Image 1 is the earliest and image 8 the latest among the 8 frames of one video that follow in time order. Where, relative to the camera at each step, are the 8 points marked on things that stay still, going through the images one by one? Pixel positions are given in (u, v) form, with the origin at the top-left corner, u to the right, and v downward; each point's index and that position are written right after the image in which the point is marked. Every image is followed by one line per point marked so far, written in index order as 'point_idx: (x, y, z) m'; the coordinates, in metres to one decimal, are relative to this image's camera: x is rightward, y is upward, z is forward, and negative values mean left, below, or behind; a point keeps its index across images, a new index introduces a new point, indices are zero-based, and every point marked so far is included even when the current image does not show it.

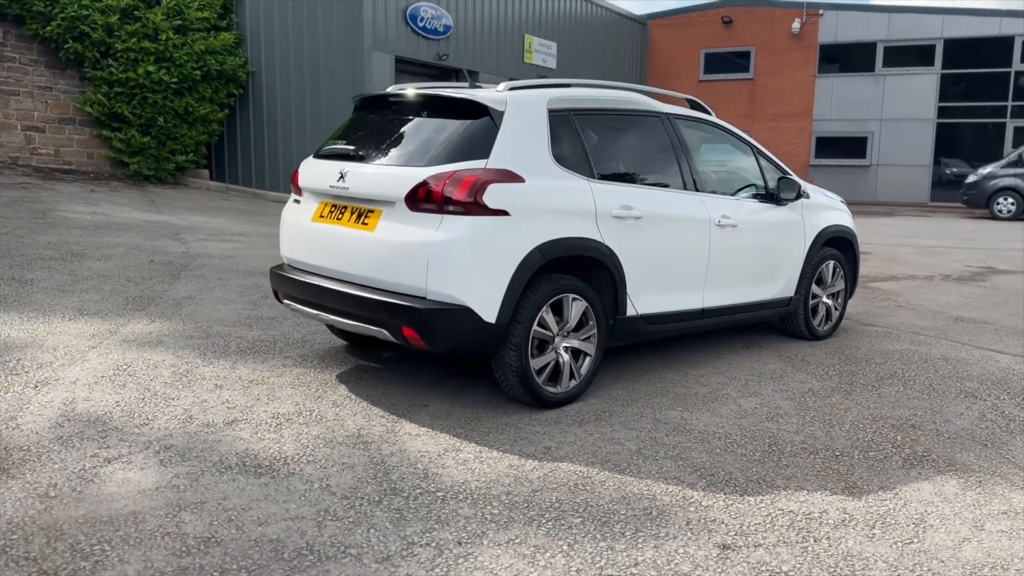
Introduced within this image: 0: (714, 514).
0: (+0.8, -0.9, +3.4) m
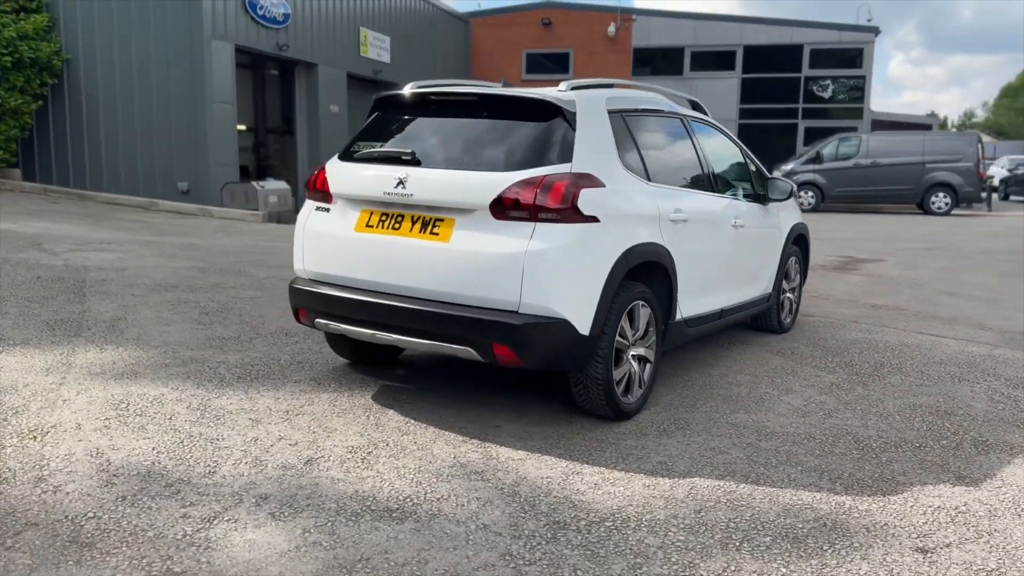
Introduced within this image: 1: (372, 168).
0: (+1.5, -0.9, +3.5) m
1: (-0.7, +0.6, +4.4) m
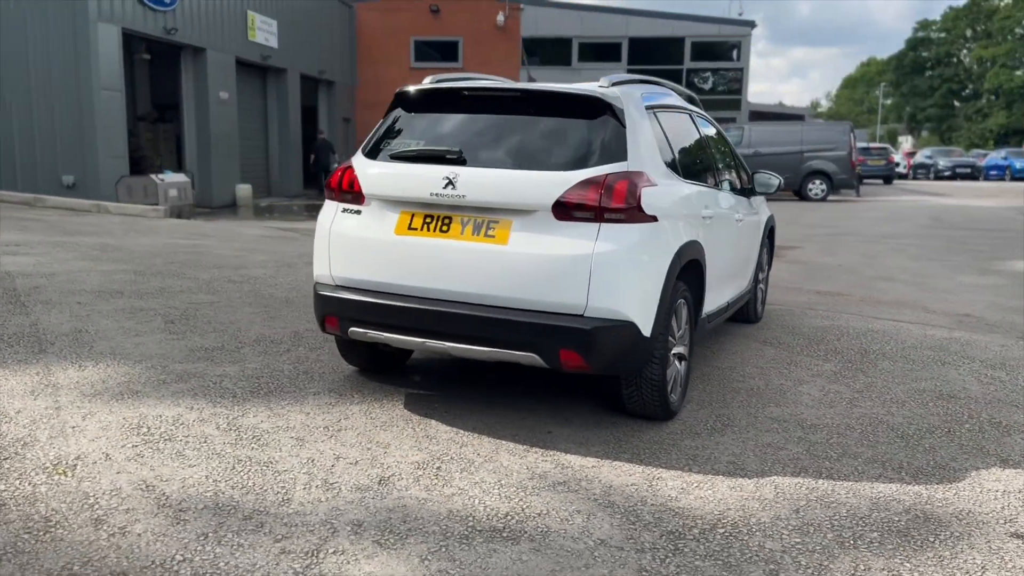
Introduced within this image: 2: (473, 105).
0: (+1.9, -0.9, +3.6) m
1: (-0.4, +0.6, +4.2) m
2: (-0.2, +0.9, +4.5) m
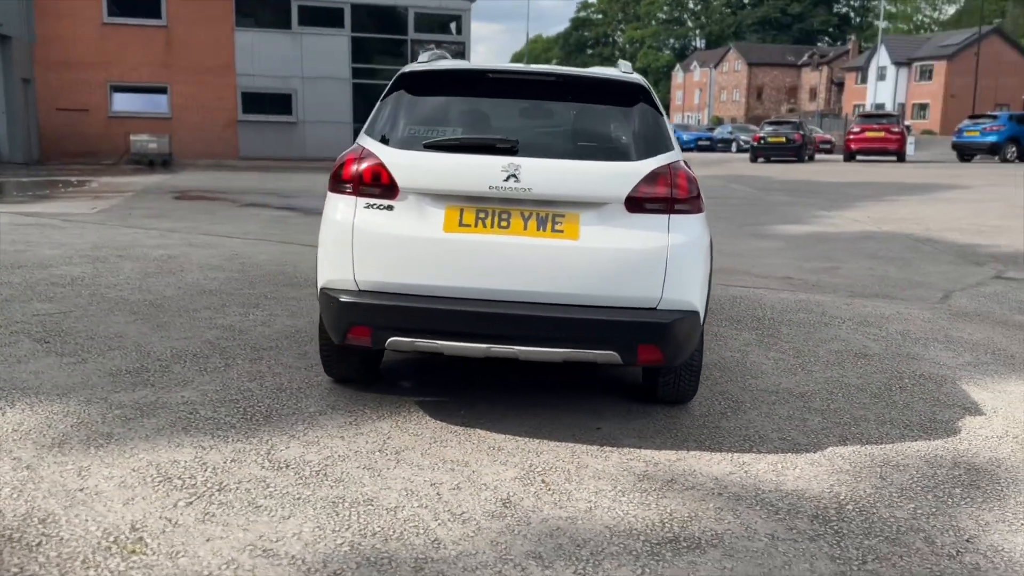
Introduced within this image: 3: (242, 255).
0: (+2.2, -0.8, +4.1) m
1: (-0.2, +0.6, +3.9) m
2: (0.0, +0.9, +4.2) m
3: (-2.6, +0.3, +8.5) m
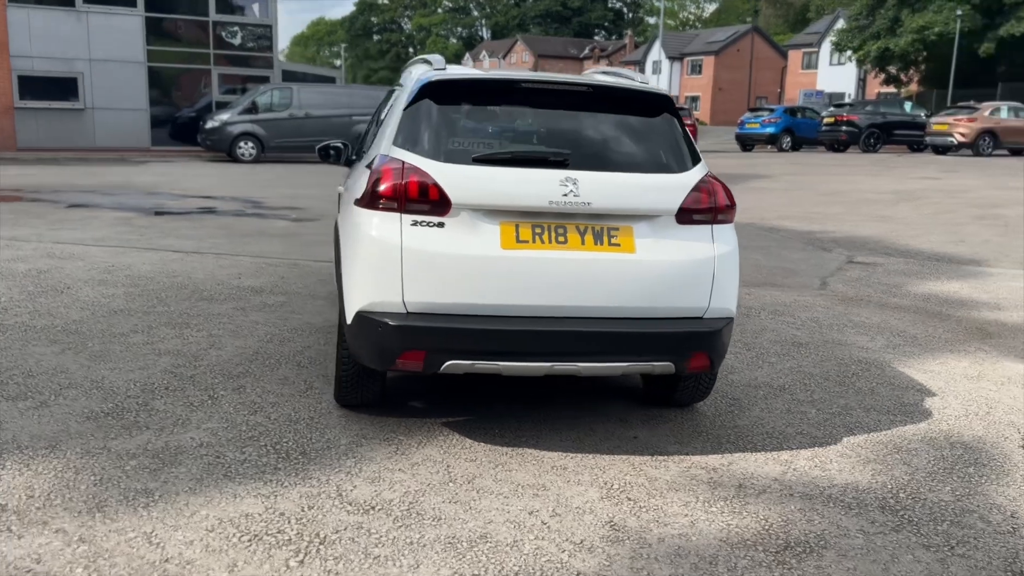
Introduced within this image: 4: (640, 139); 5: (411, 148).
0: (+2.4, -0.7, +4.6) m
1: (0.0, +0.5, +3.7) m
2: (+0.1, +0.9, +4.1) m
3: (-3.4, +0.2, +7.7) m
4: (+0.6, +0.7, +4.0) m
5: (-0.4, +0.6, +3.9) m
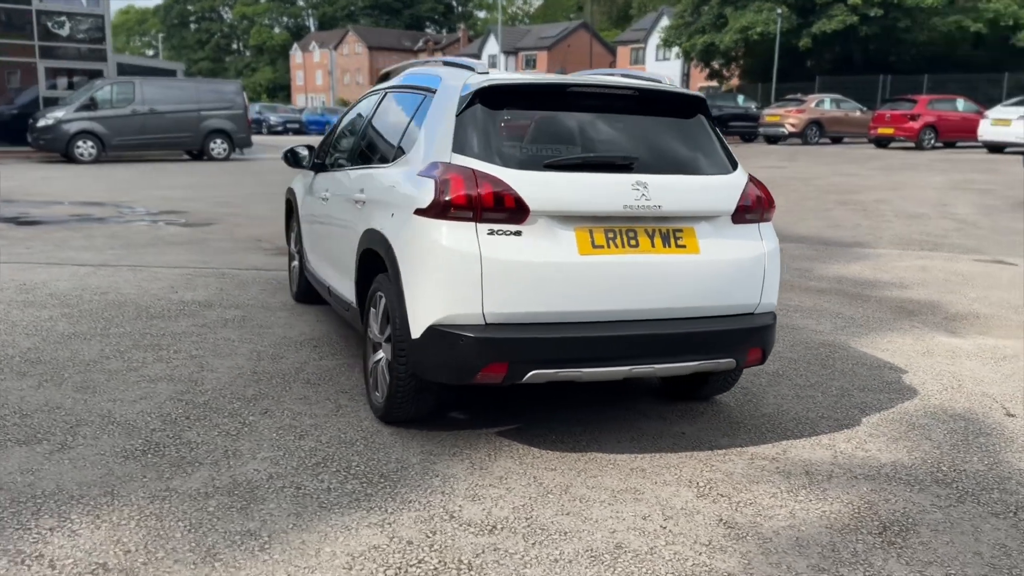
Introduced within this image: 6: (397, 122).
0: (+2.5, -0.7, +5.0) m
1: (+0.3, +0.5, +3.7) m
2: (+0.3, +0.8, +4.1) m
3: (-3.7, 0.0, +7.0) m
4: (+0.8, +0.7, +4.1) m
5: (-0.1, +0.6, +3.8) m
6: (-0.6, +0.8, +4.7) m
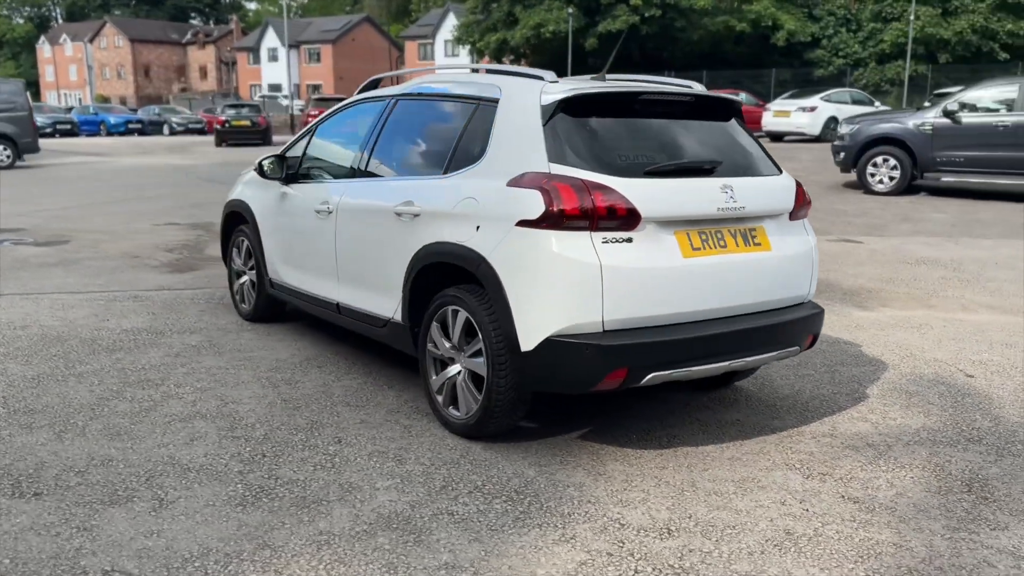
0: (+2.6, -0.5, +5.7) m
1: (+0.8, +0.5, +3.9) m
2: (+0.6, +0.8, +4.2) m
3: (-4.0, -0.2, +6.1) m
4: (+1.1, +0.7, +4.4) m
5: (+0.3, +0.5, +3.8) m
6: (-0.4, +0.8, +4.5) m
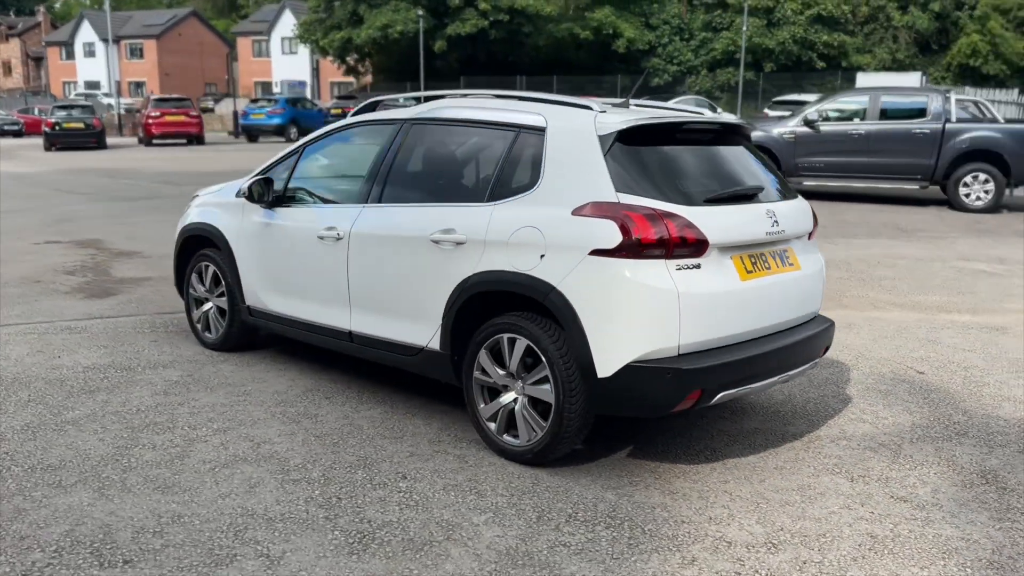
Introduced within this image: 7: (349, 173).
0: (+2.6, -0.6, +6.2) m
1: (+1.0, +0.4, +4.1) m
2: (+0.9, +0.7, +4.4) m
3: (-4.0, -0.5, +5.4) m
4: (+1.3, +0.6, +4.6) m
5: (+0.6, +0.4, +3.9) m
6: (-0.2, +0.6, +4.5) m
7: (-0.9, +0.7, +5.1) m
